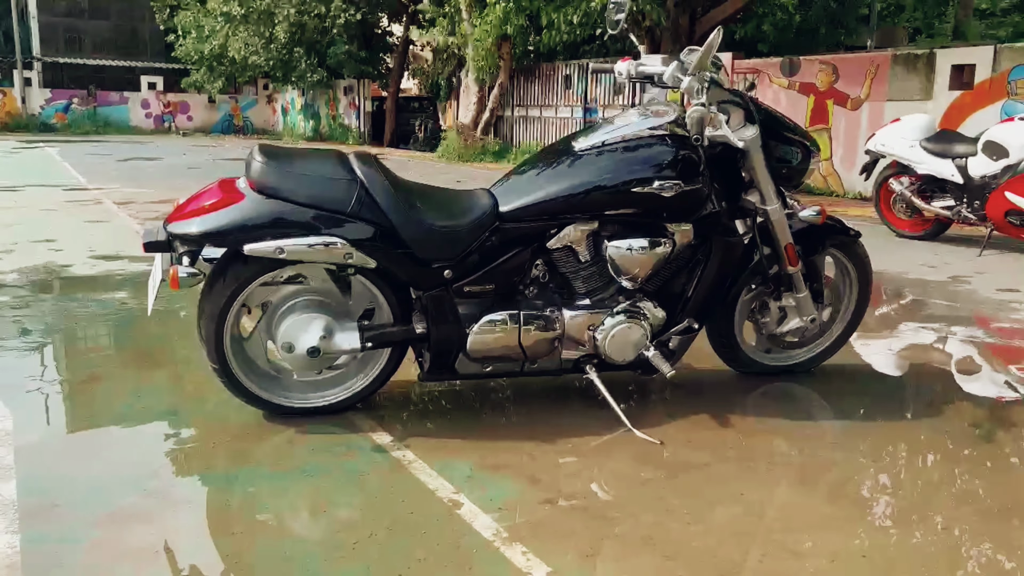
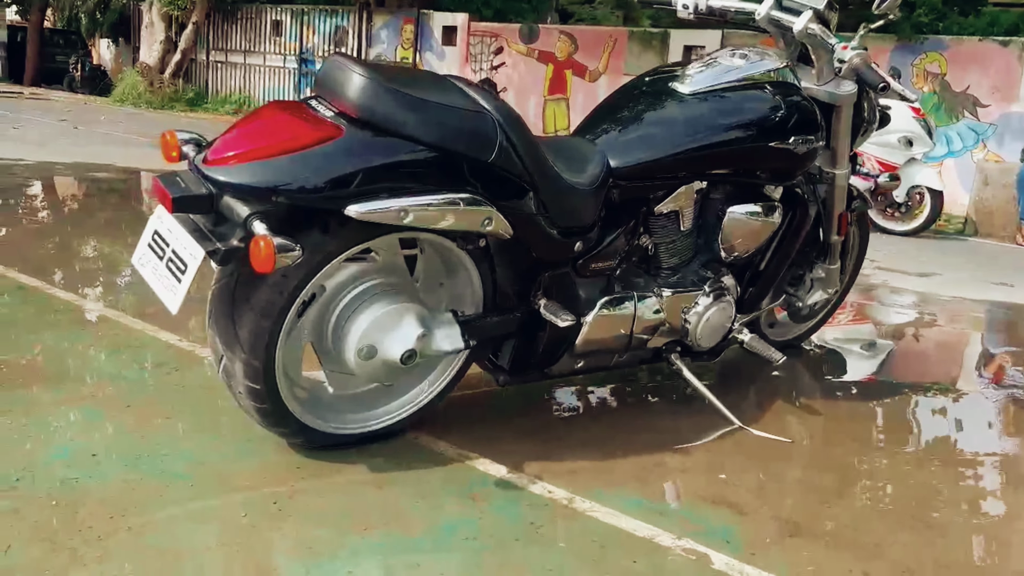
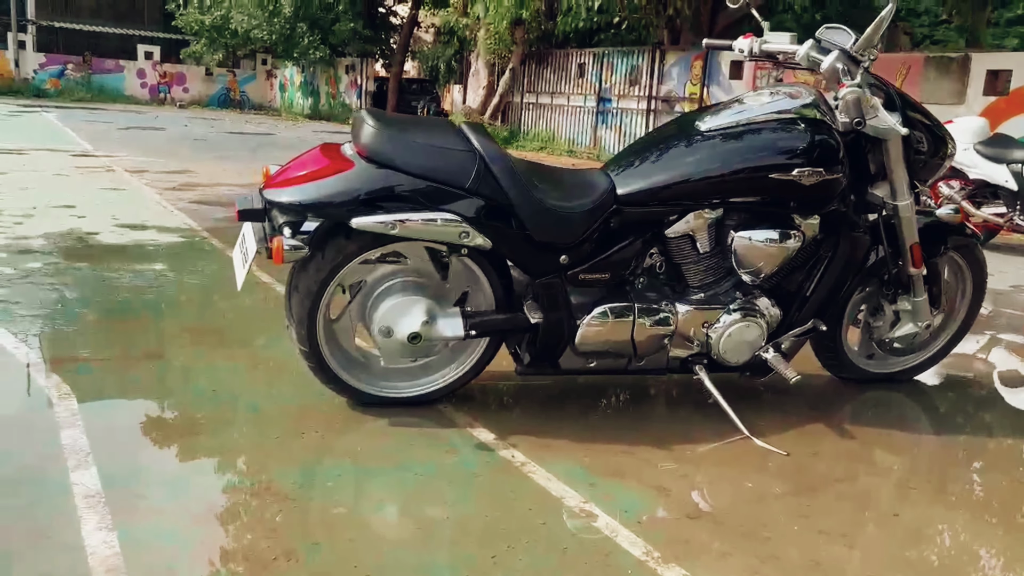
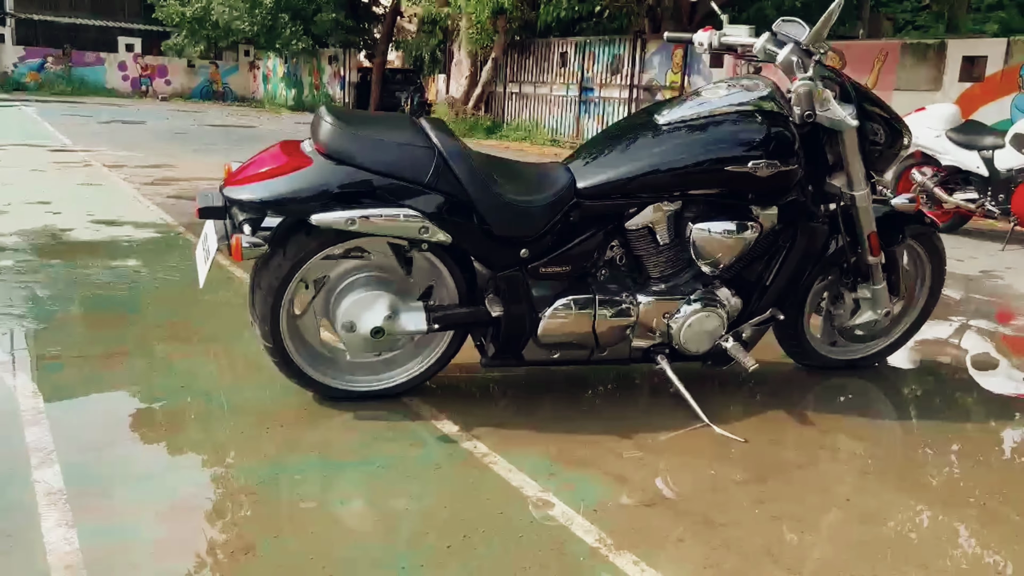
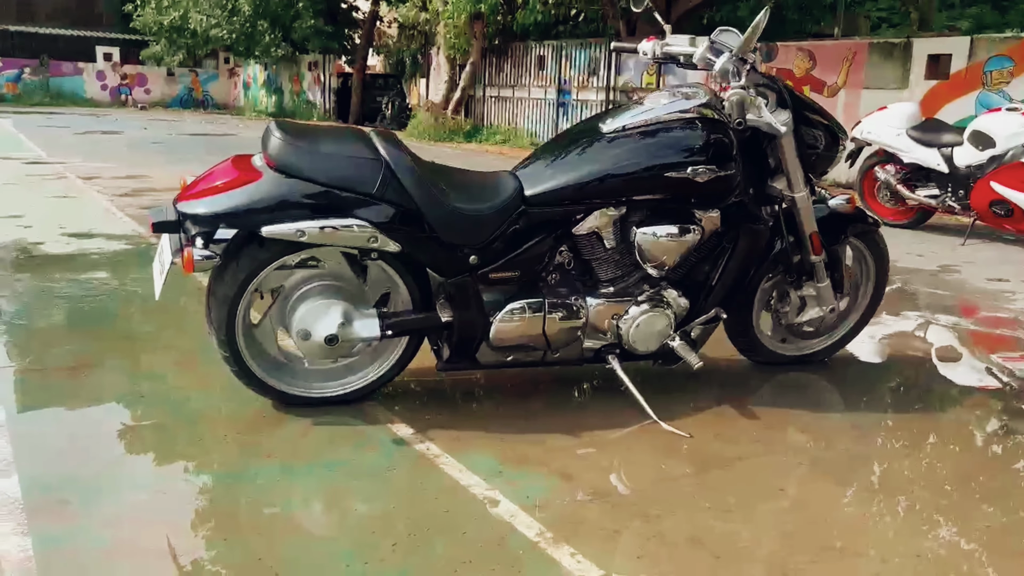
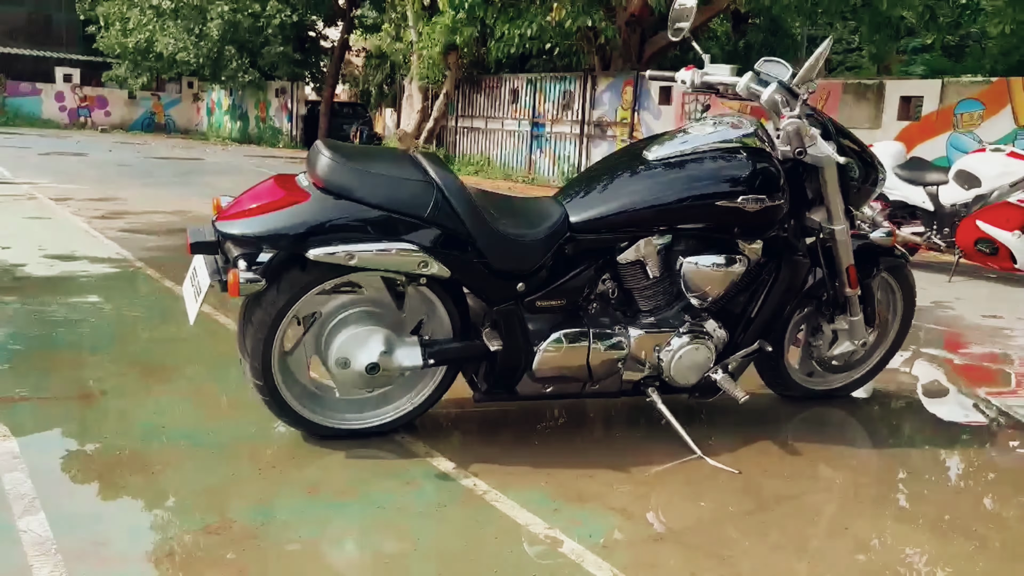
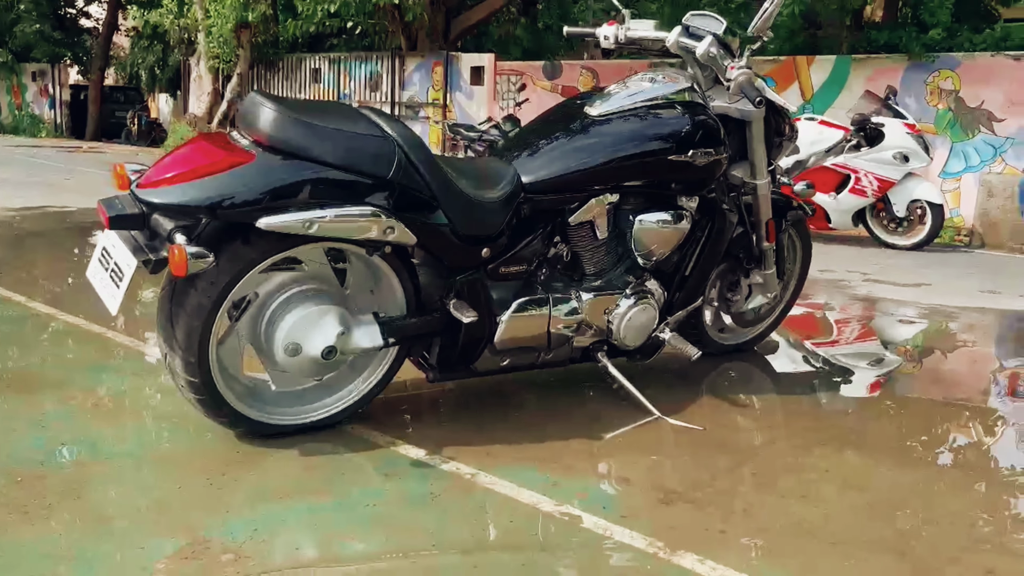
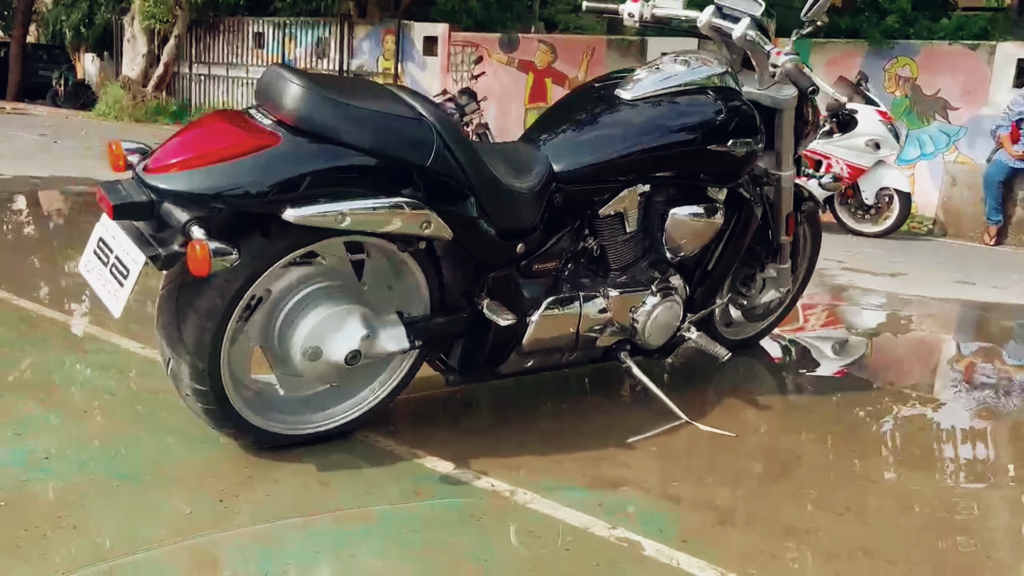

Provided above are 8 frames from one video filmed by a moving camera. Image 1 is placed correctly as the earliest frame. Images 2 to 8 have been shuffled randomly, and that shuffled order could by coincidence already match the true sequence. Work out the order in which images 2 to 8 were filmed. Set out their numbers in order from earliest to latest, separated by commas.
5, 4, 3, 6, 7, 8, 2
